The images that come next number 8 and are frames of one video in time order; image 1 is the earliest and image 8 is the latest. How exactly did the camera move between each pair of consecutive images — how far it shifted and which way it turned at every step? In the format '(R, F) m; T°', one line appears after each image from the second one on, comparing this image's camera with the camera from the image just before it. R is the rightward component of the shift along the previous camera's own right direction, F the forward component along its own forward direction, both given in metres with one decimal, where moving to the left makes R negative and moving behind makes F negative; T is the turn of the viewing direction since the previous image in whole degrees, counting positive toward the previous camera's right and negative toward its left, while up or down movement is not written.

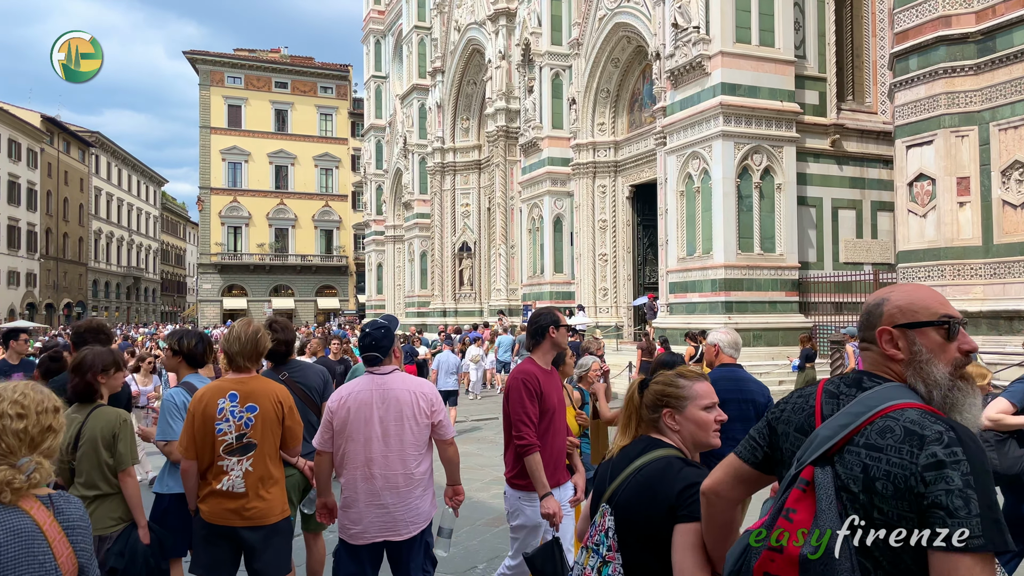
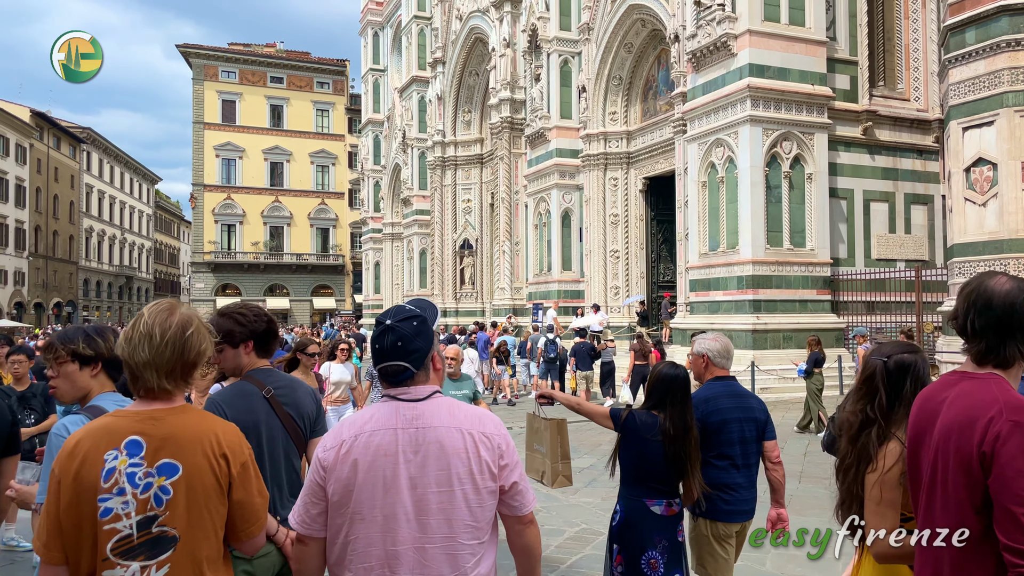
(-0.3, +1.3) m; 0°
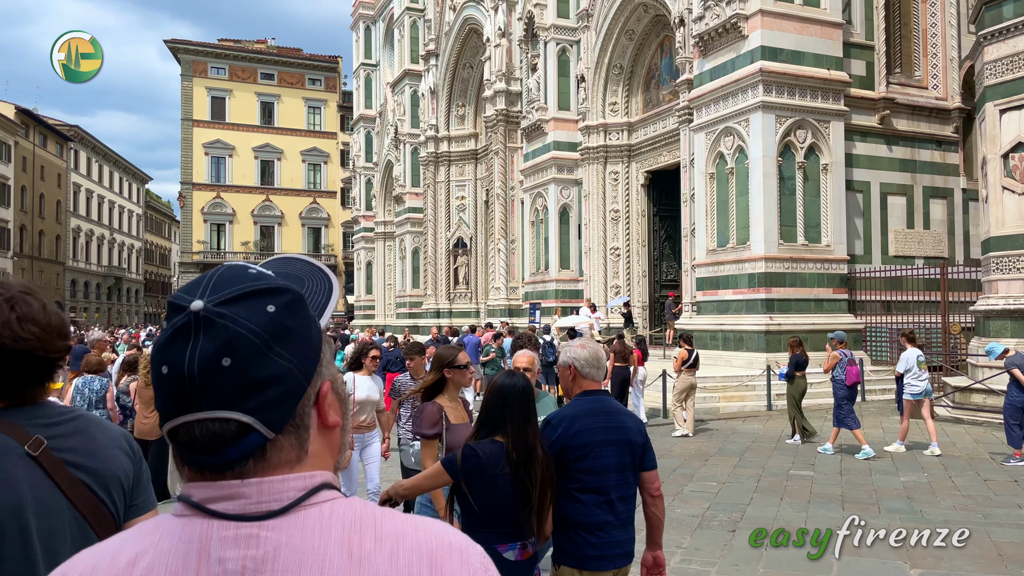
(0.0, +1.0) m; 0°
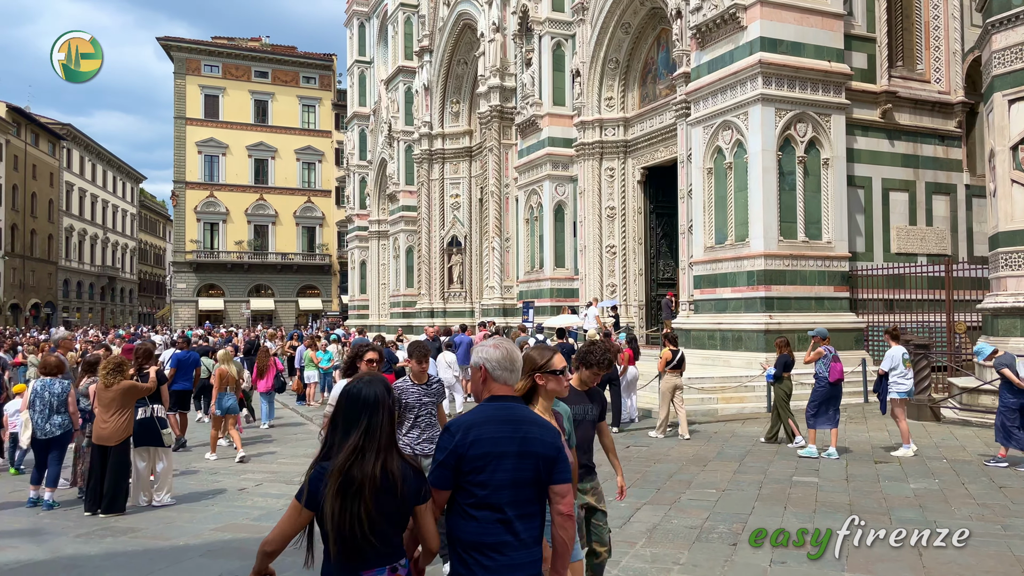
(+0.1, +0.4) m; 0°
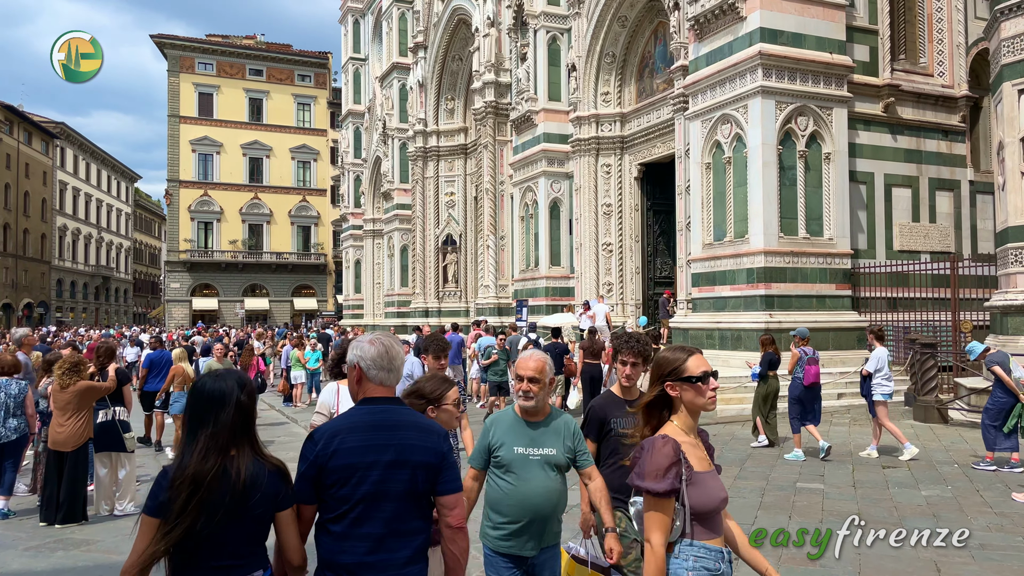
(+0.1, +0.4) m; 0°
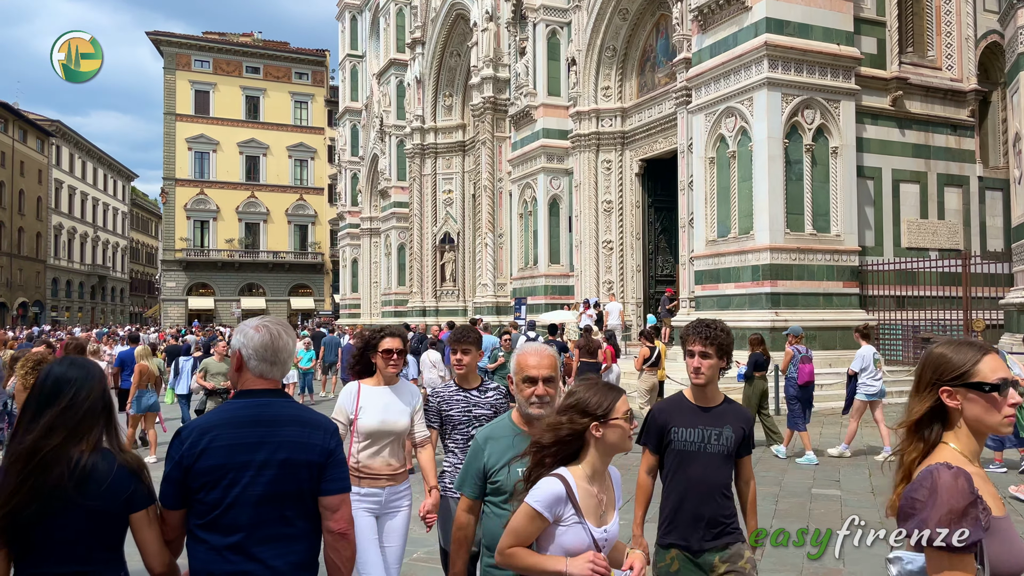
(0.0, +0.4) m; 0°
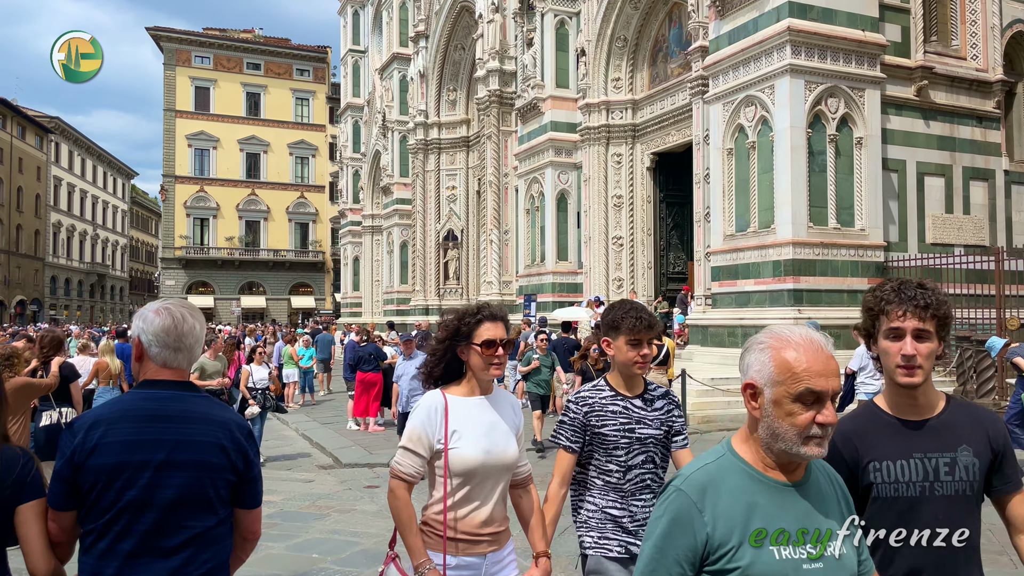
(-0.2, +0.6) m; 0°
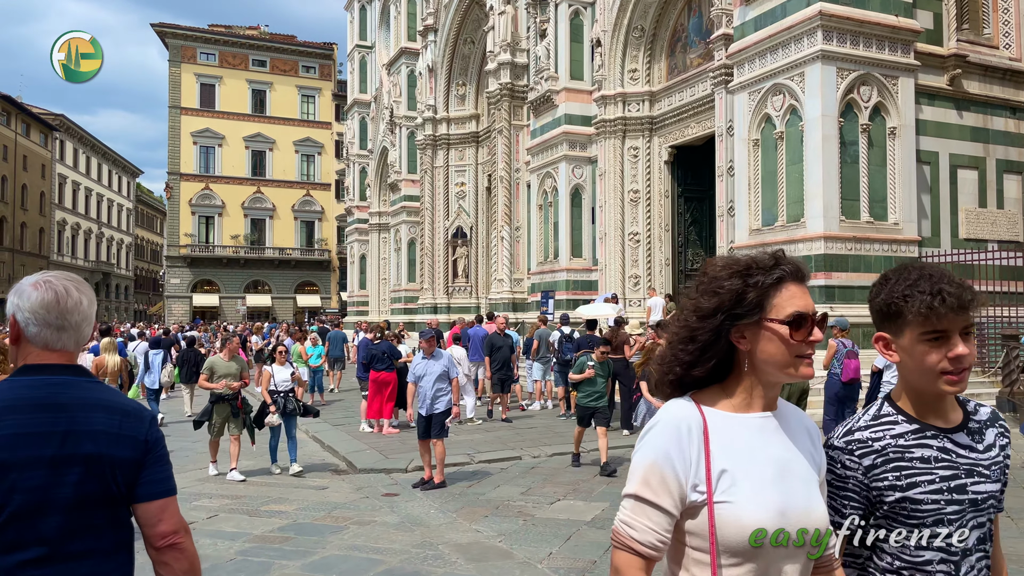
(-0.2, +0.5) m; 0°
